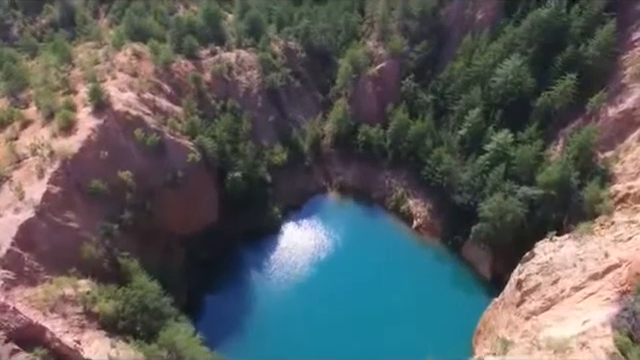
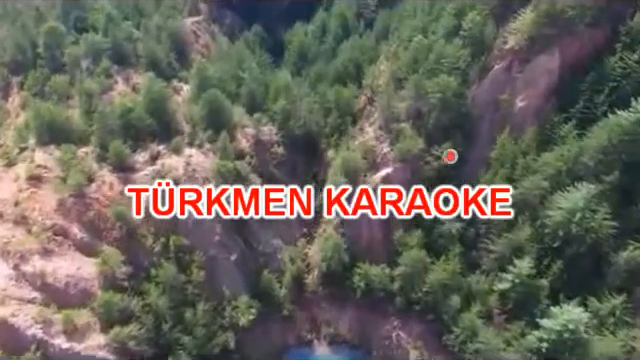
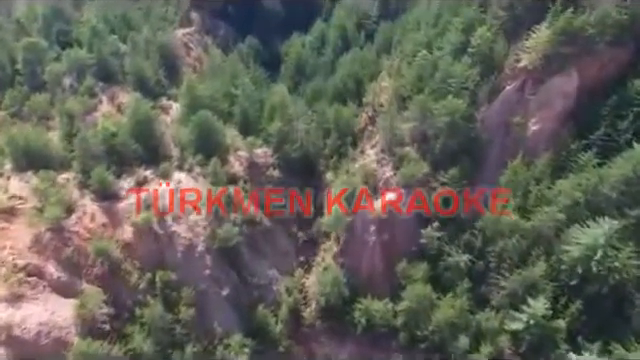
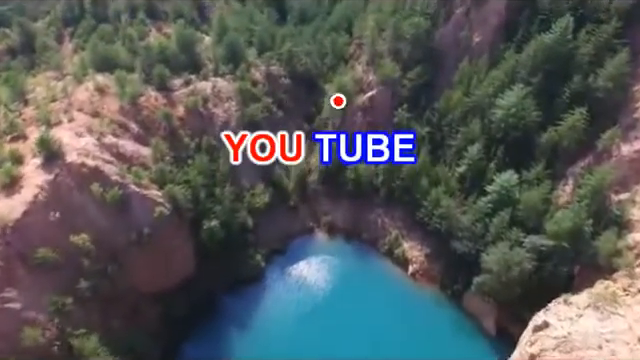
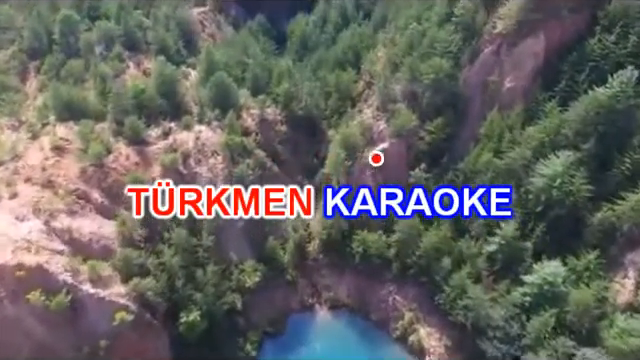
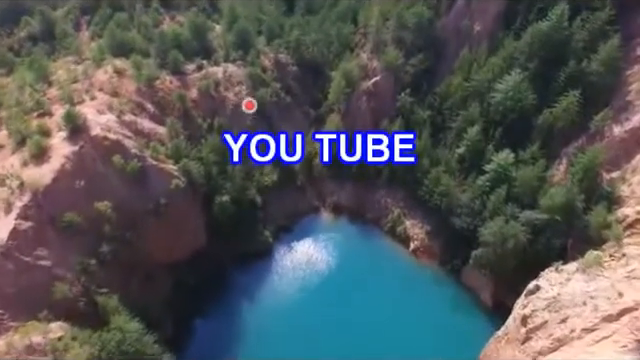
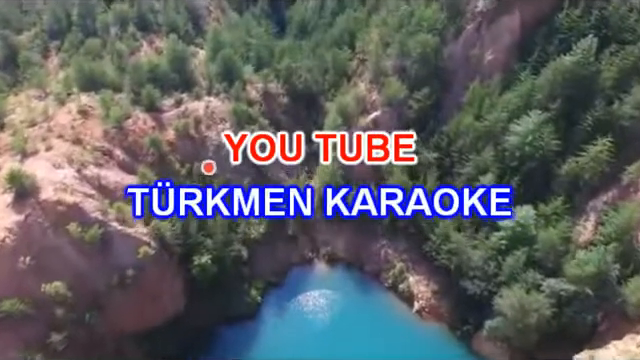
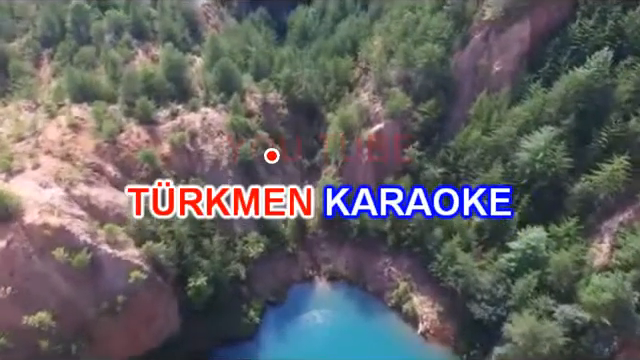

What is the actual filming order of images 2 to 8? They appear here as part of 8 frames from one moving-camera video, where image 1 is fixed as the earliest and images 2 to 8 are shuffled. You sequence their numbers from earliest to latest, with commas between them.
6, 4, 7, 8, 5, 2, 3
